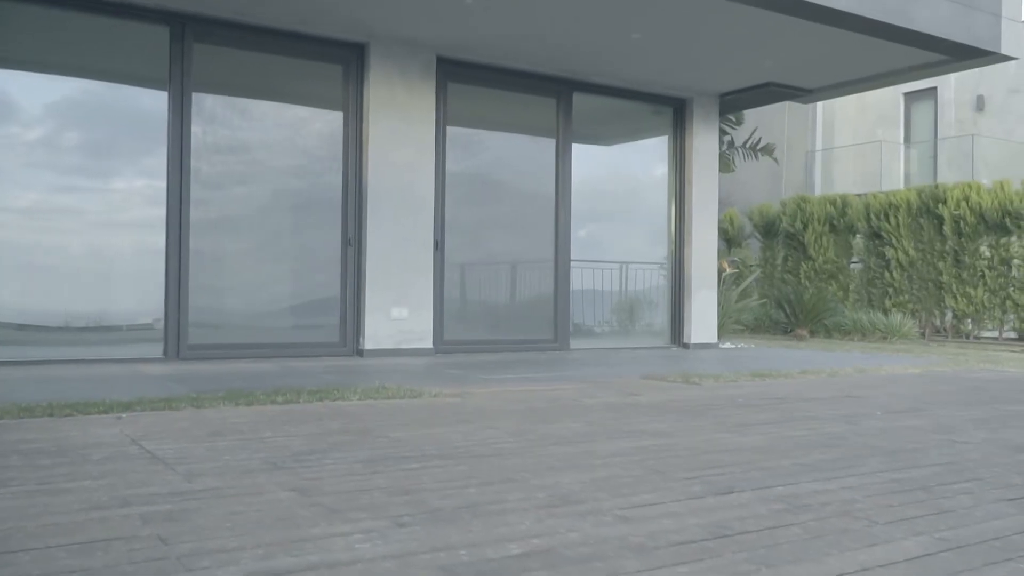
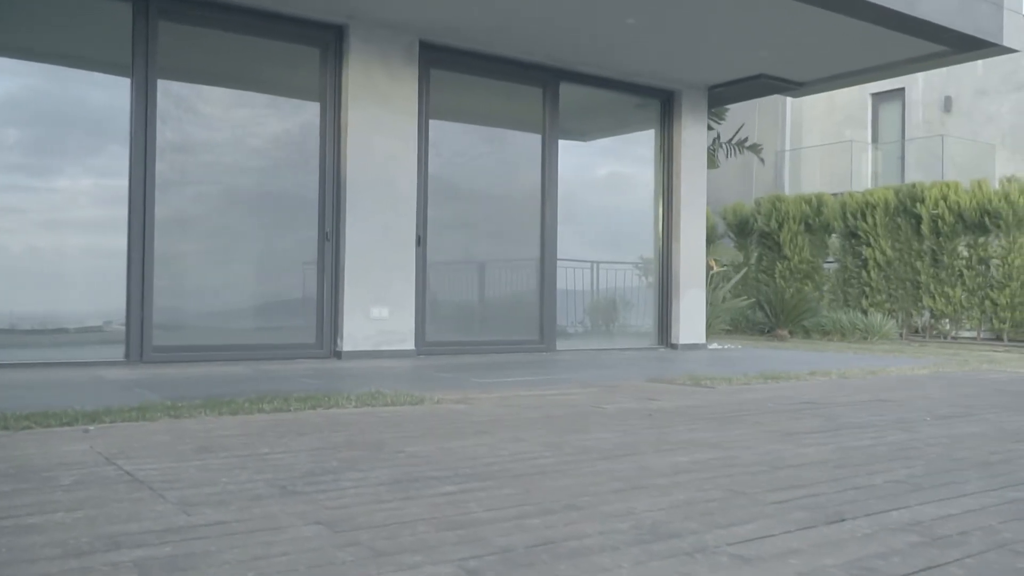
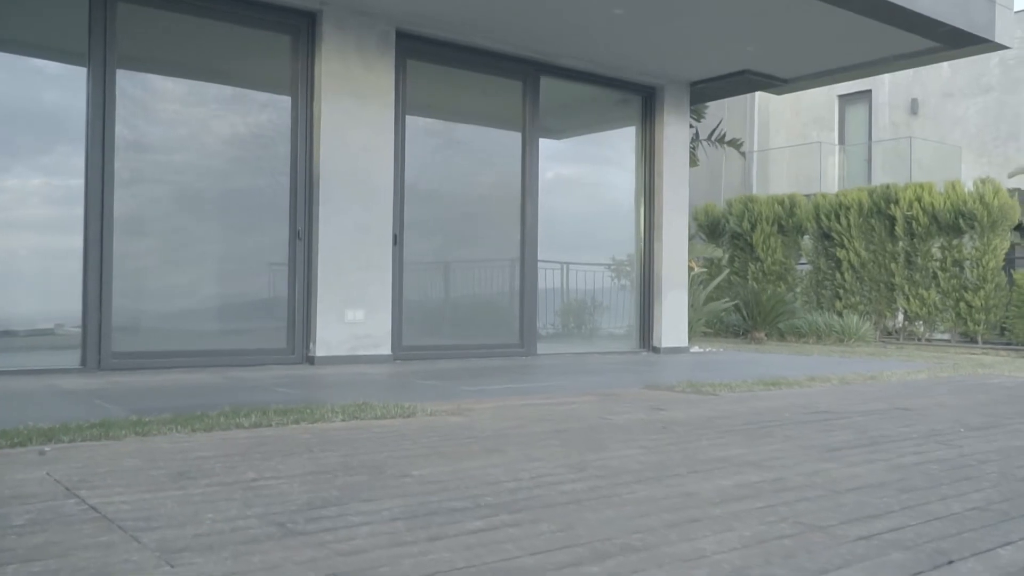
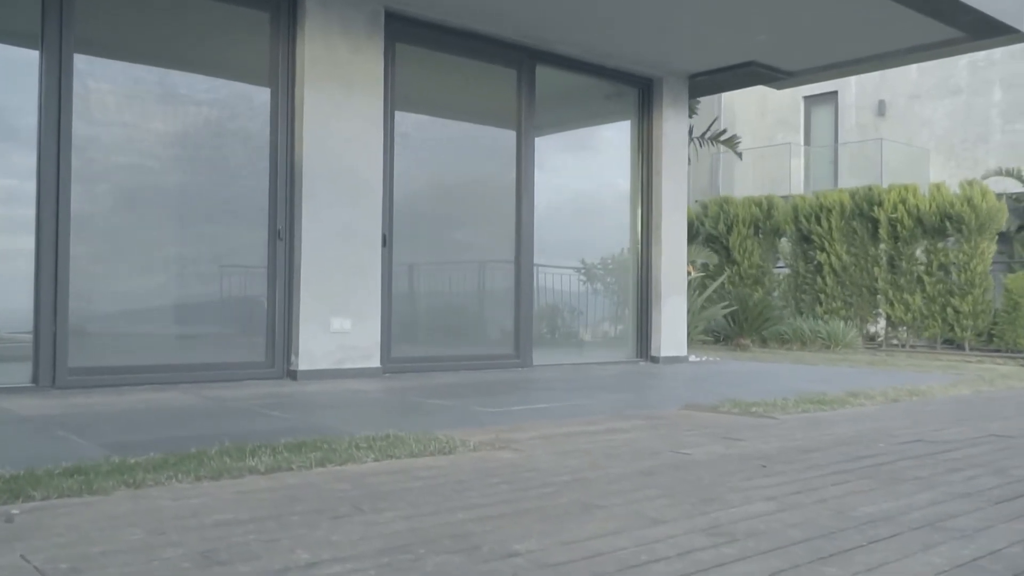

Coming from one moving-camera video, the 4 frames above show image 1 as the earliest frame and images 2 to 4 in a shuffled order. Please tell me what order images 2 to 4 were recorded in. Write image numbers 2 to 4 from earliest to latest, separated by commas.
2, 3, 4
